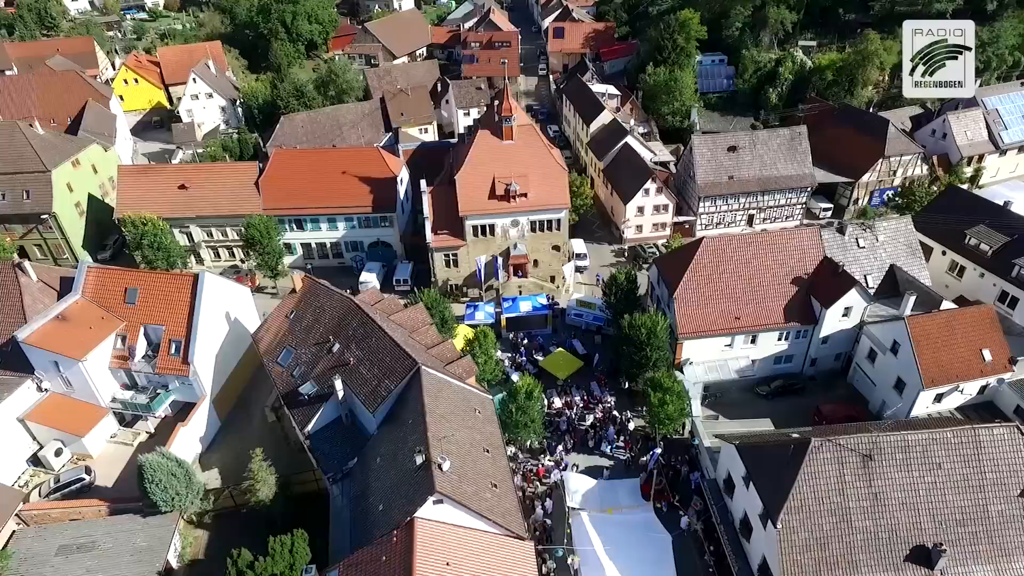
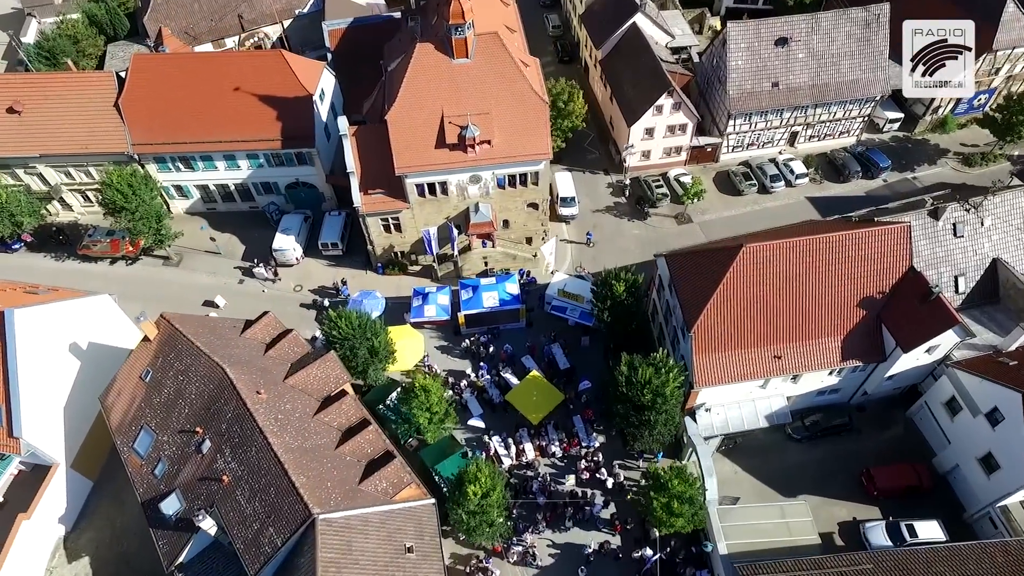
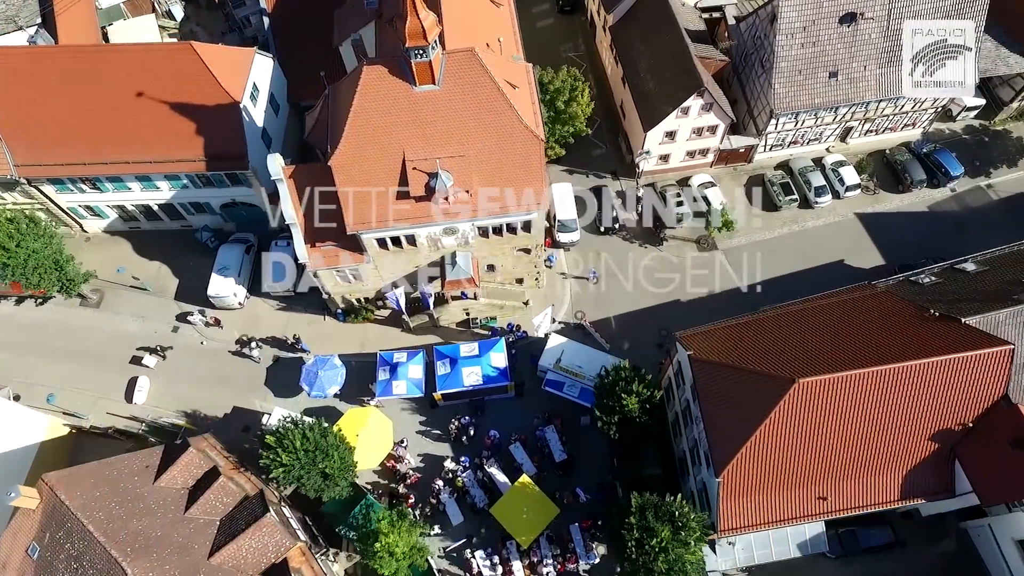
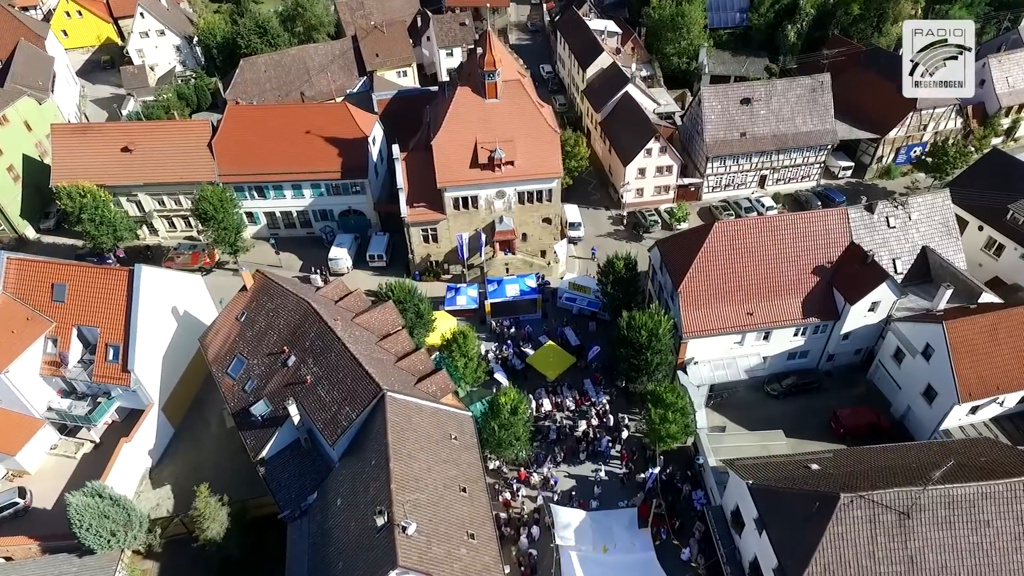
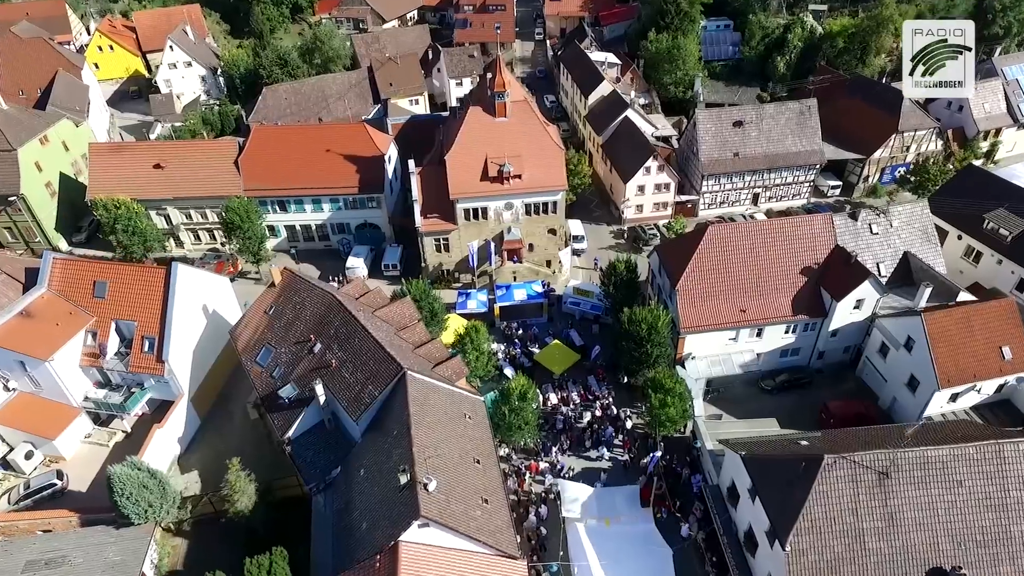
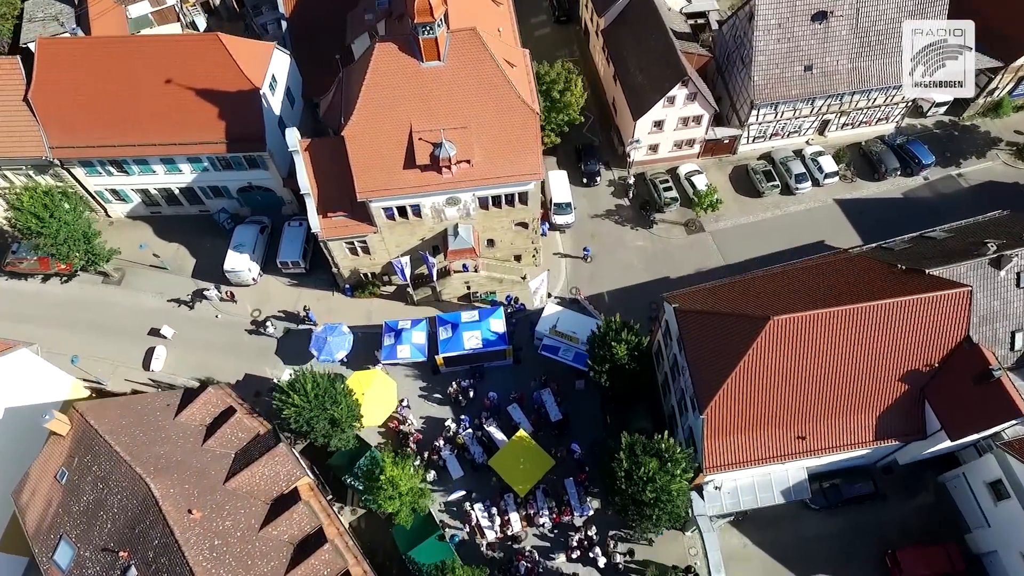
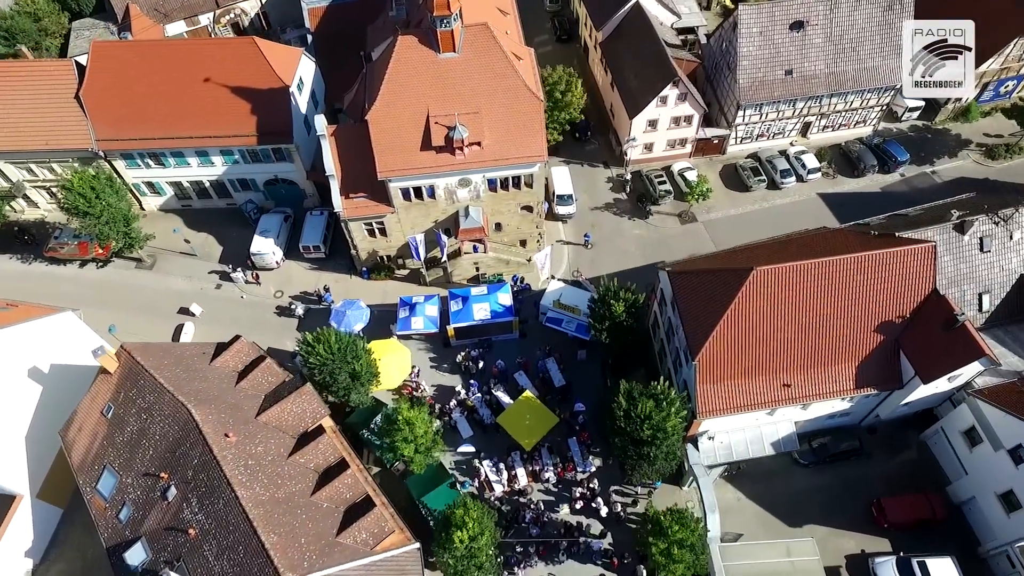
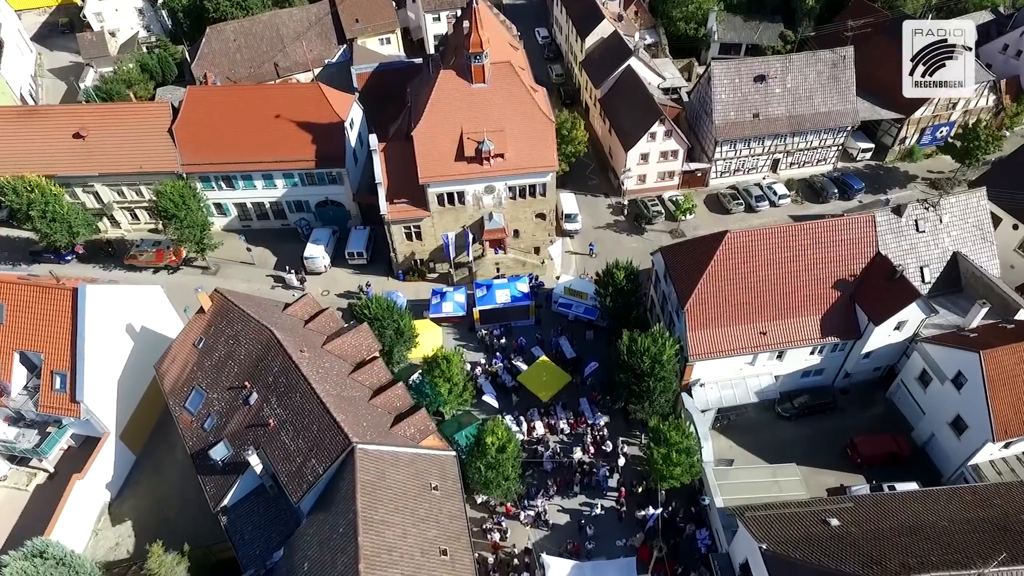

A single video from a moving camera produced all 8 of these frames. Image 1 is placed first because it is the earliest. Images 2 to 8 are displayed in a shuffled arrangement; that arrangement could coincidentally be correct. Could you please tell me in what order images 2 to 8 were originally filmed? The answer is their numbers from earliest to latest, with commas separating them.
5, 4, 8, 2, 7, 6, 3
